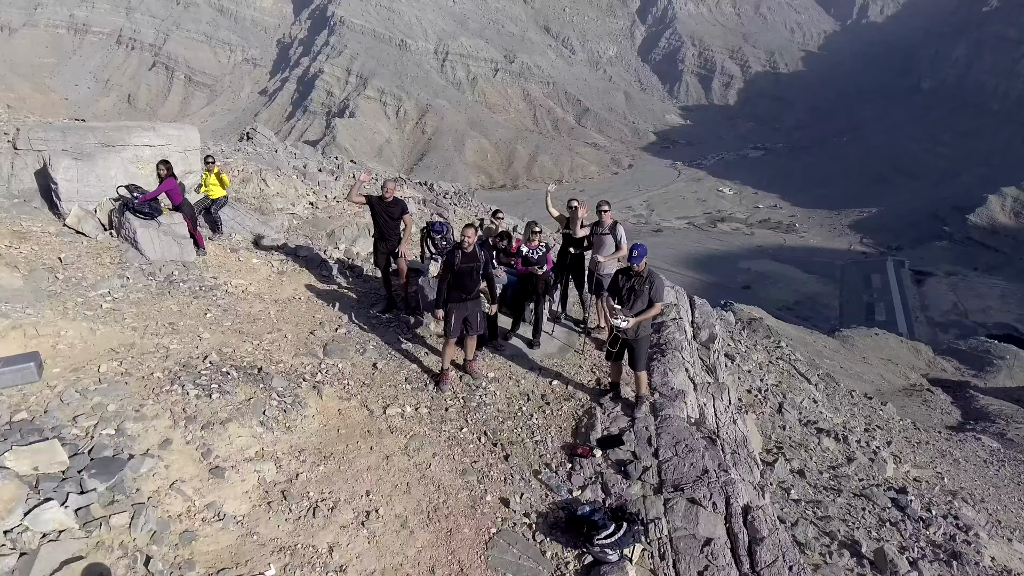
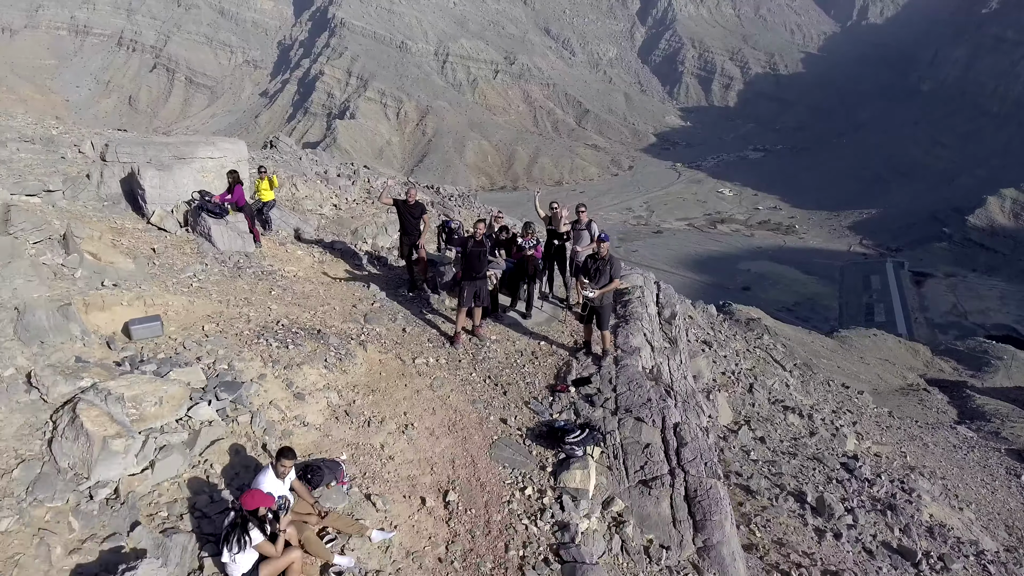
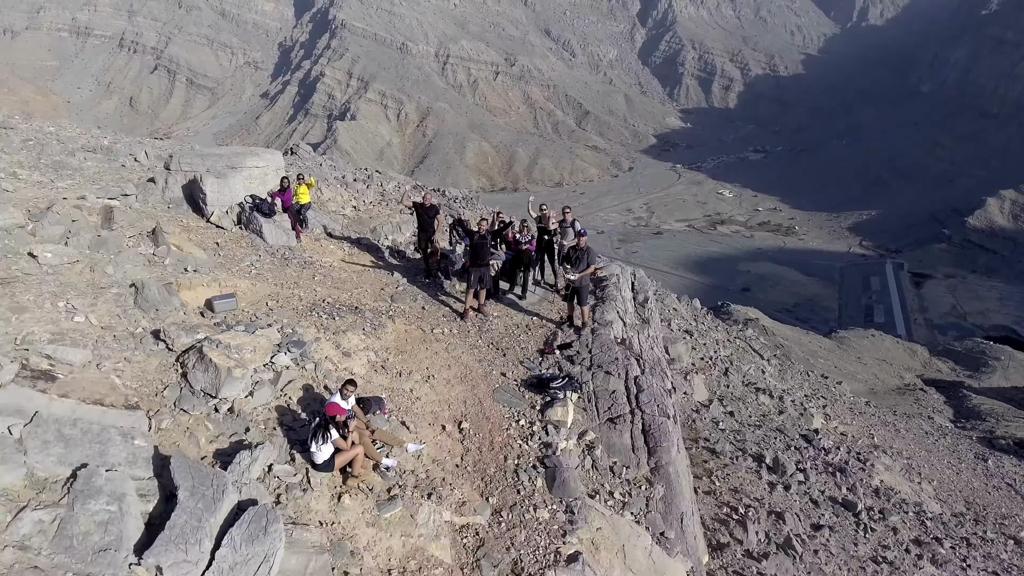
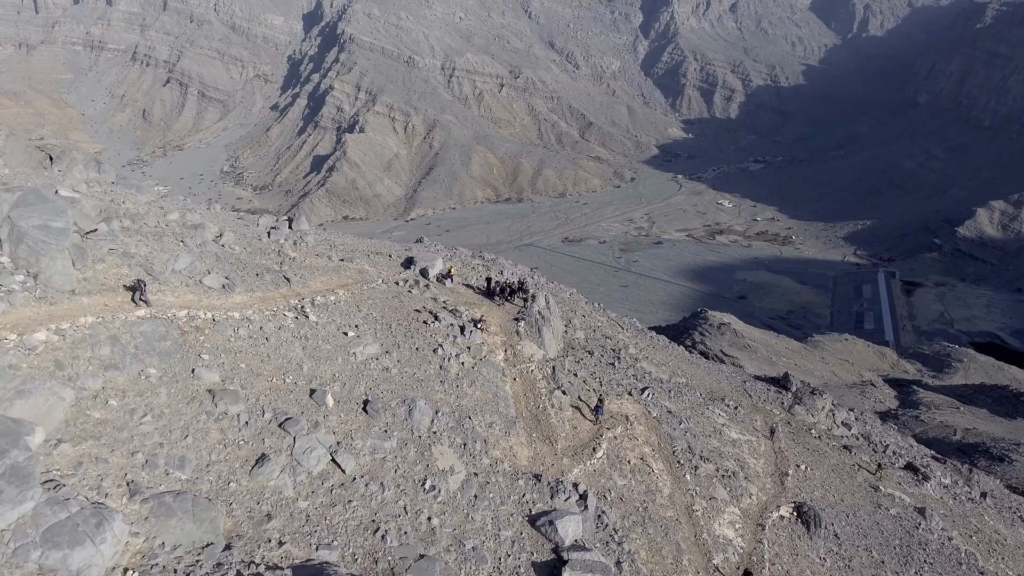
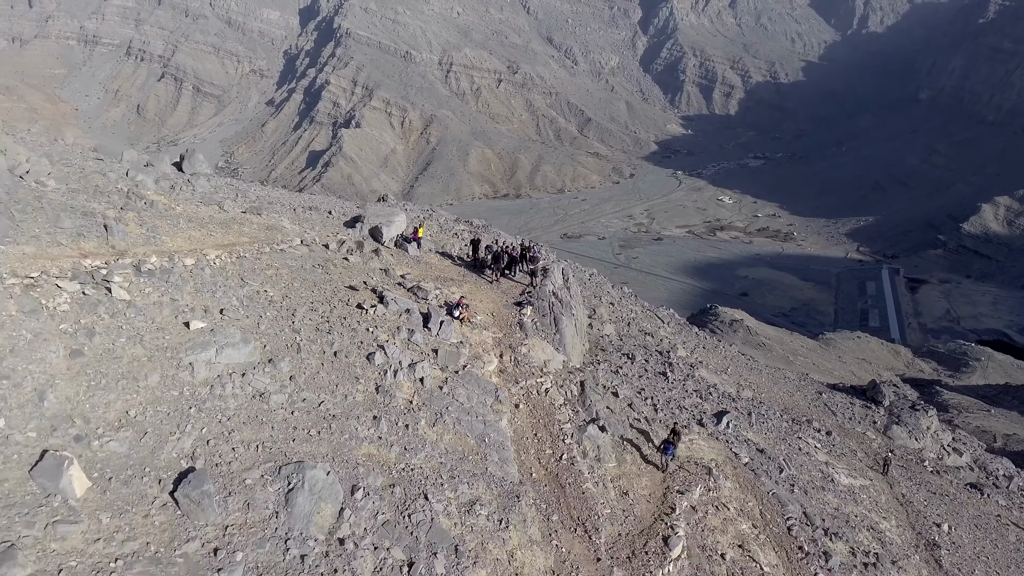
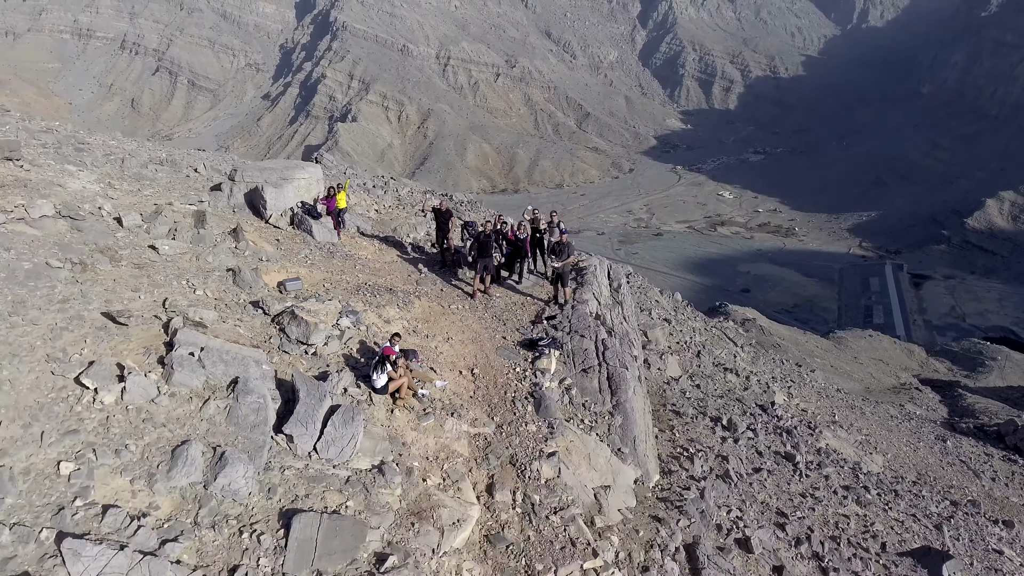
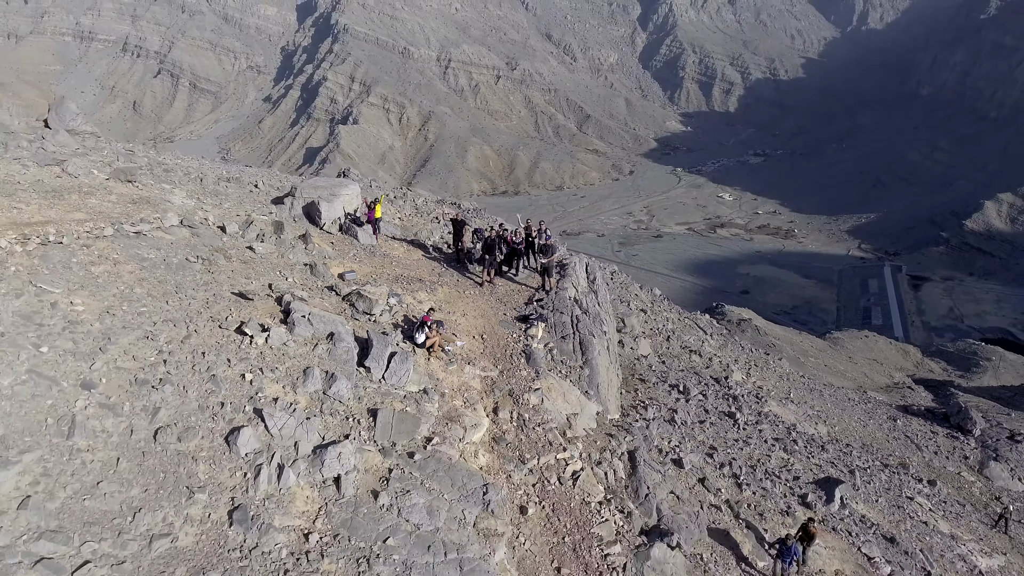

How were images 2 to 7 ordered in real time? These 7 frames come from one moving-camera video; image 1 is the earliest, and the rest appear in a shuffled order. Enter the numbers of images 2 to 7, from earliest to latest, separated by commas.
2, 3, 6, 7, 5, 4
